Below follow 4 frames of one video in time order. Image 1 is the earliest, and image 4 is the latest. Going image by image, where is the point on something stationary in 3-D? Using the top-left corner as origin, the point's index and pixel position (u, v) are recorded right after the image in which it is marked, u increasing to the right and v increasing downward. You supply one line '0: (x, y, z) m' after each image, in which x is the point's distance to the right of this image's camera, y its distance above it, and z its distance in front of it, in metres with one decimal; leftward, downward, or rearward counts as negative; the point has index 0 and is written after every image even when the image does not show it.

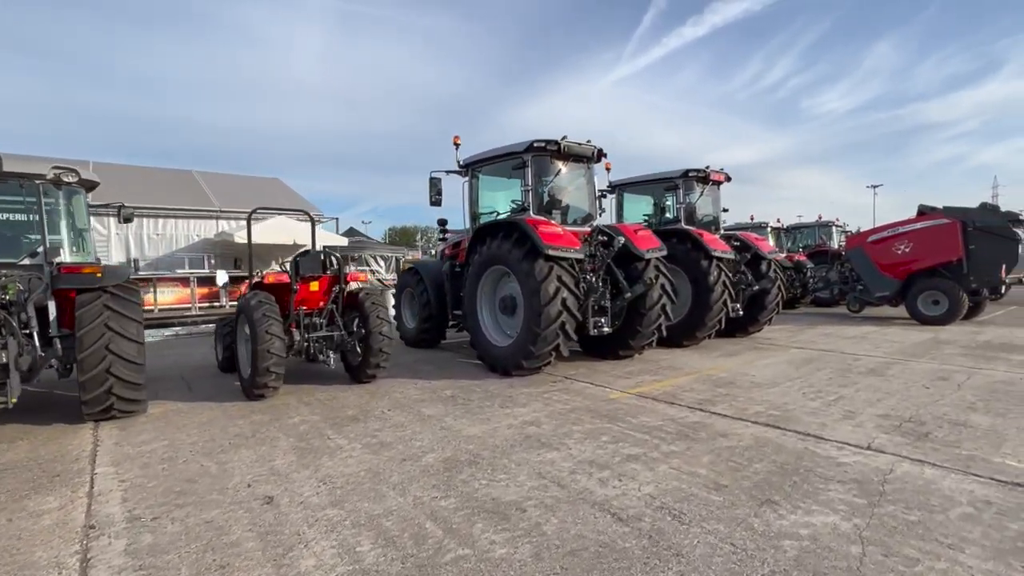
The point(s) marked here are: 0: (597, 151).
0: (+1.2, +1.9, +6.2) m
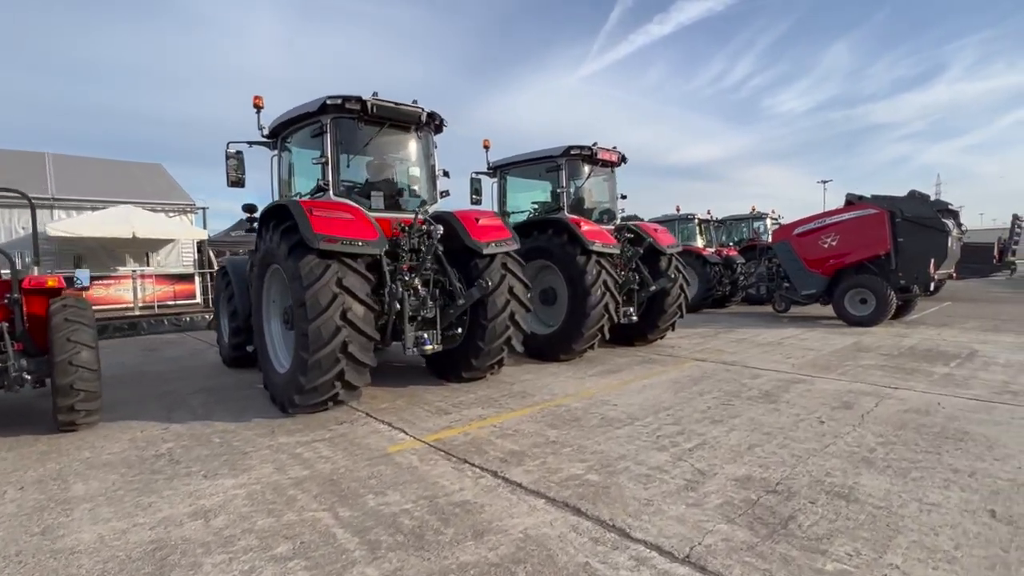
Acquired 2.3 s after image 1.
0: (-0.9, +1.9, +4.8) m
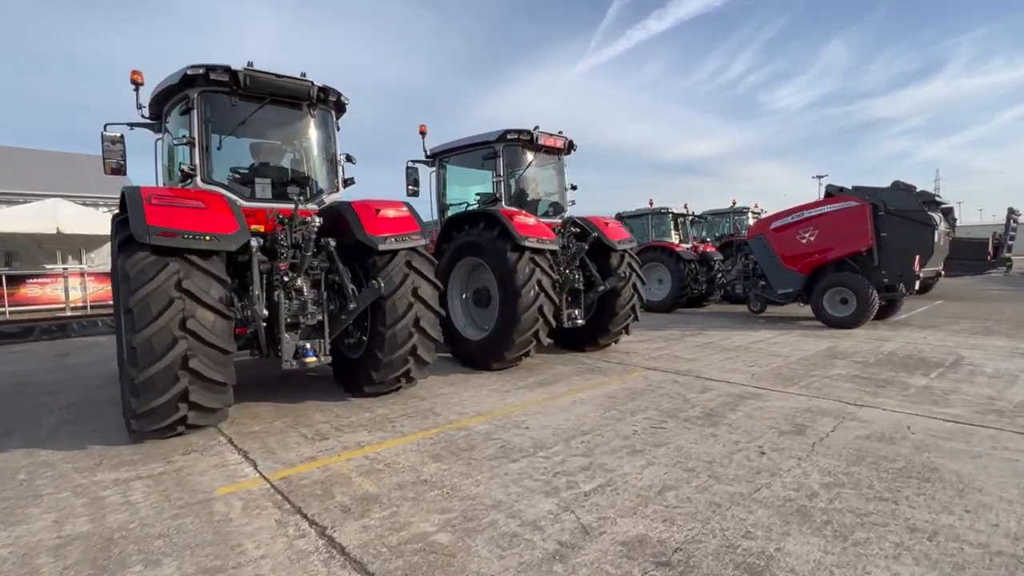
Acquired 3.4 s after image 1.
0: (-1.7, +1.9, +4.2) m
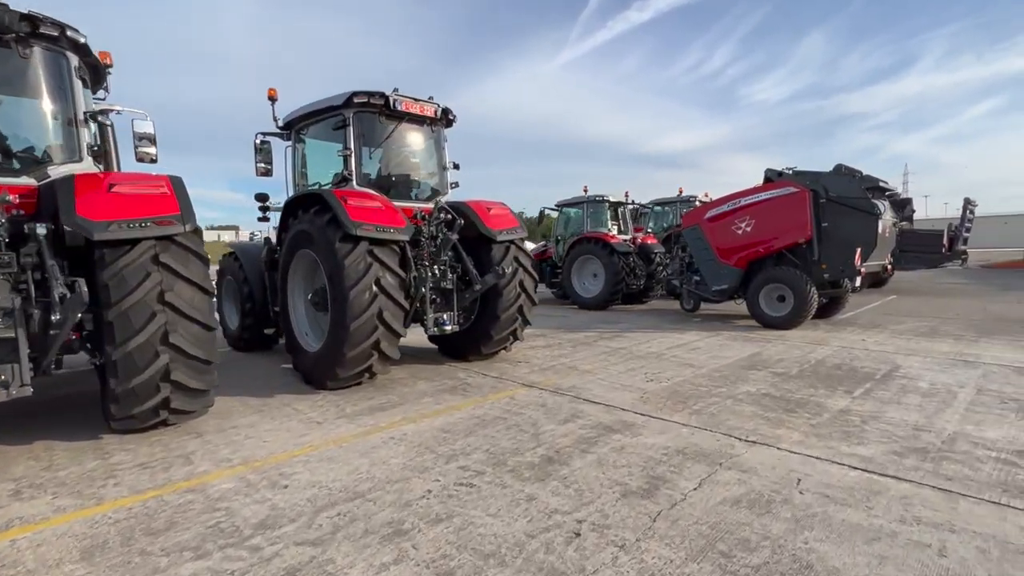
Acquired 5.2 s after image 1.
0: (-3.2, +1.9, +3.0) m
